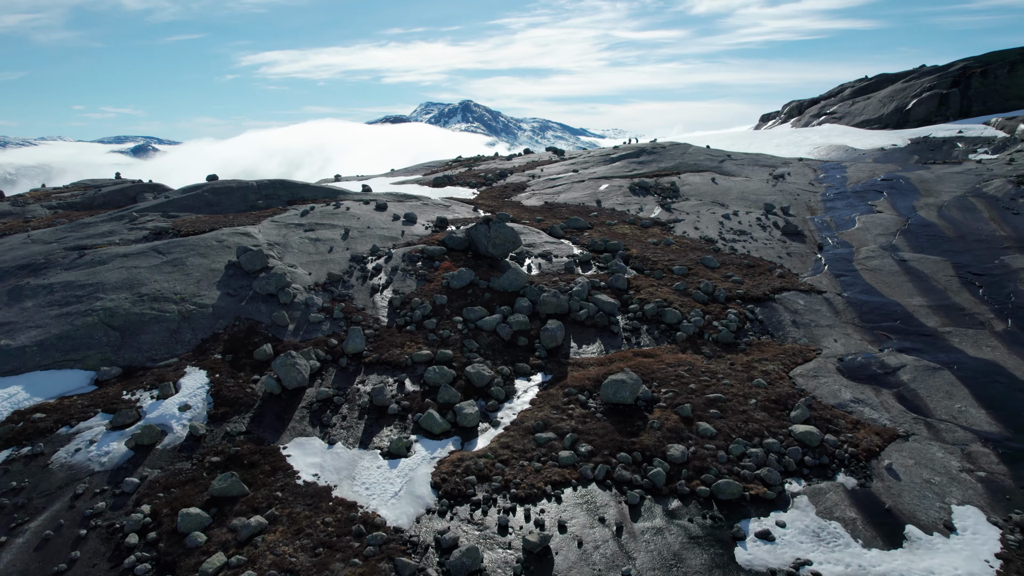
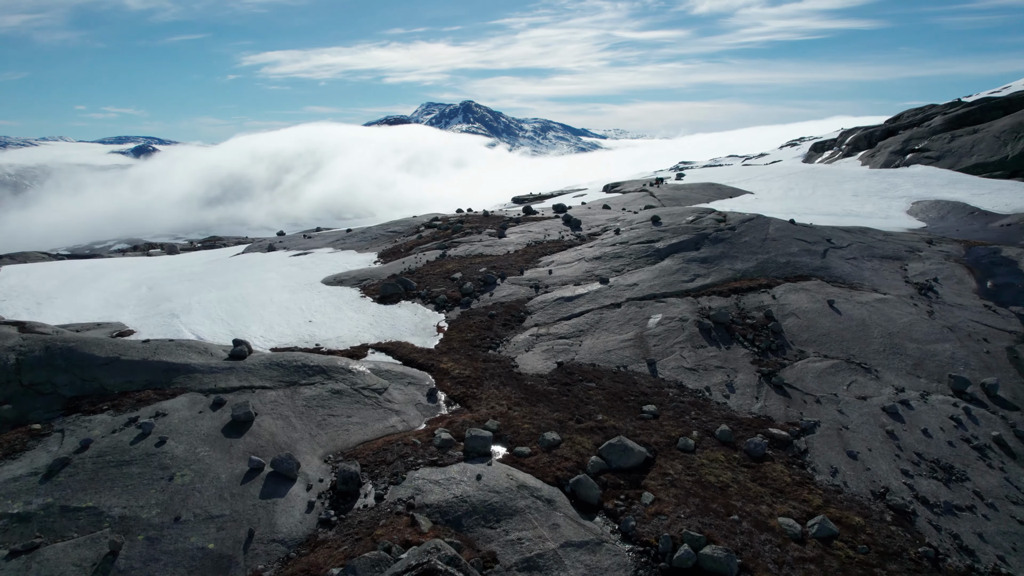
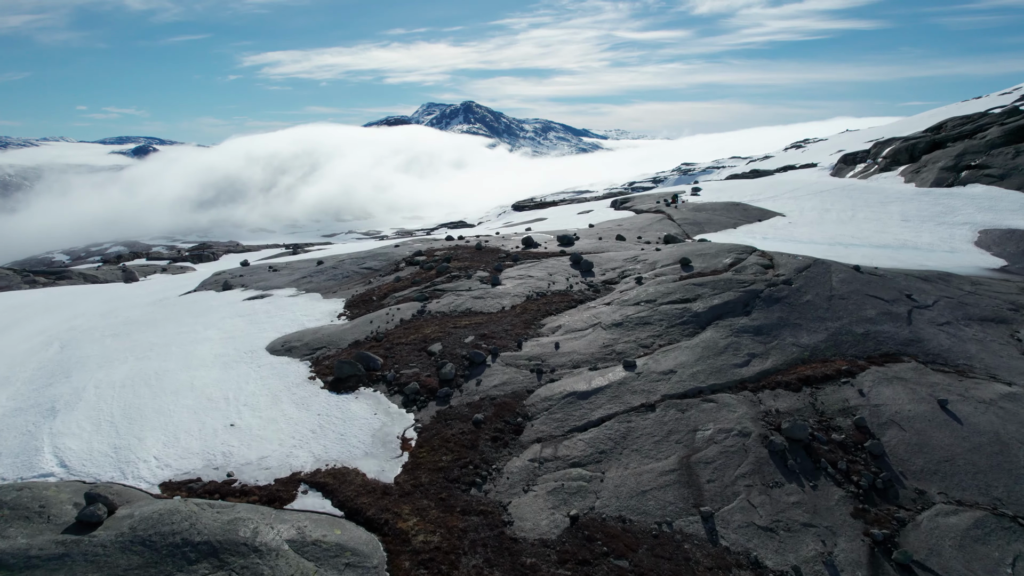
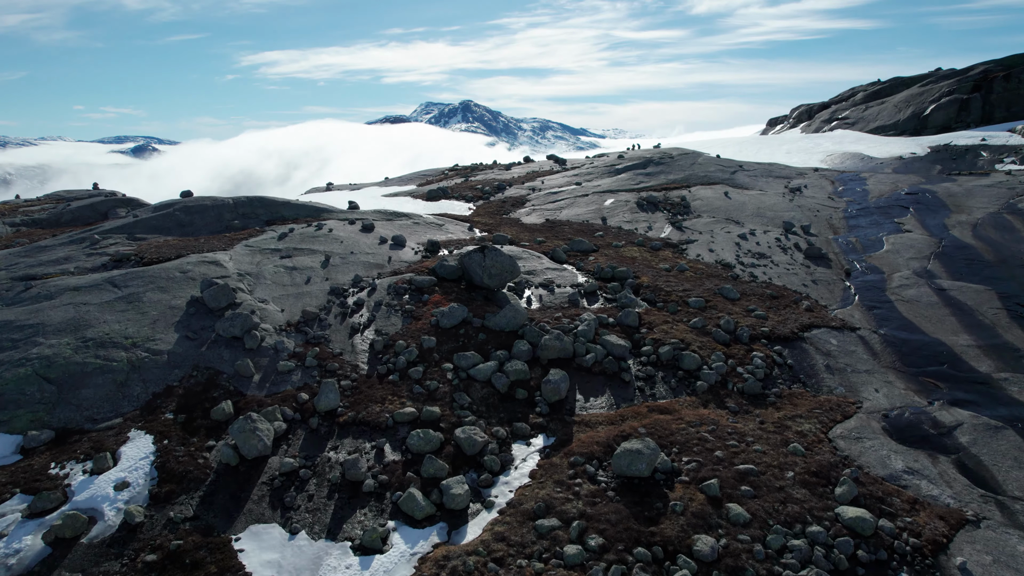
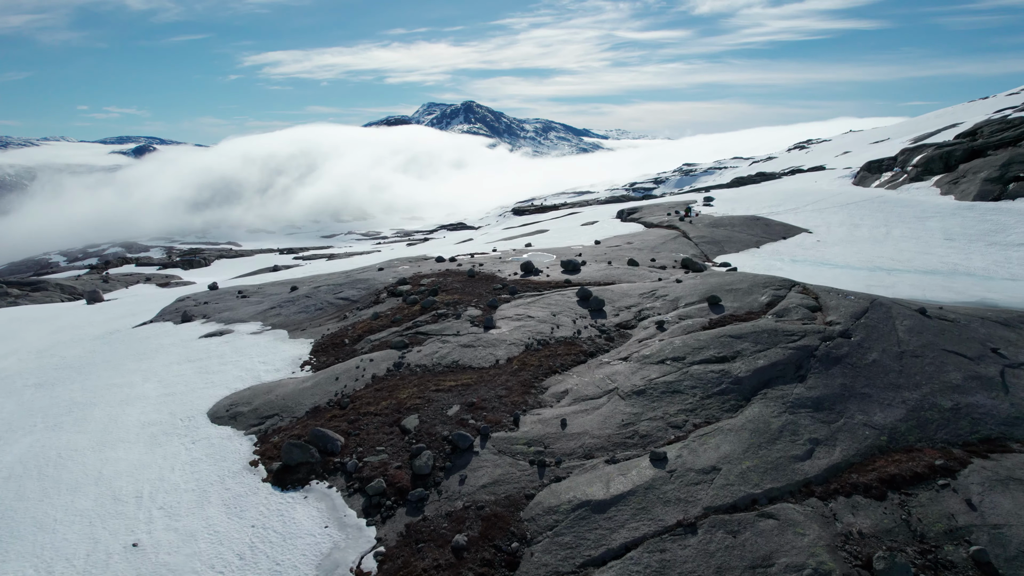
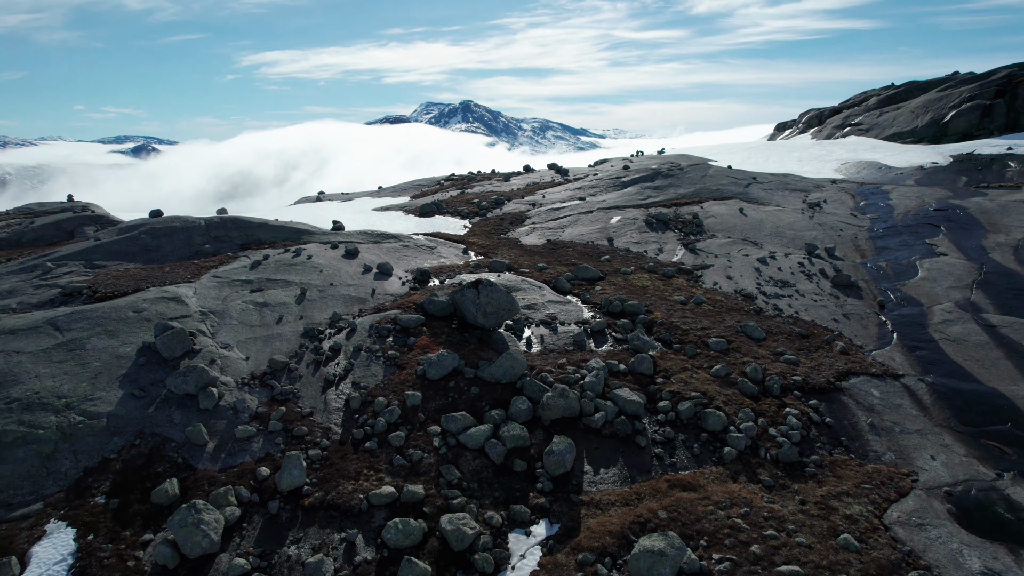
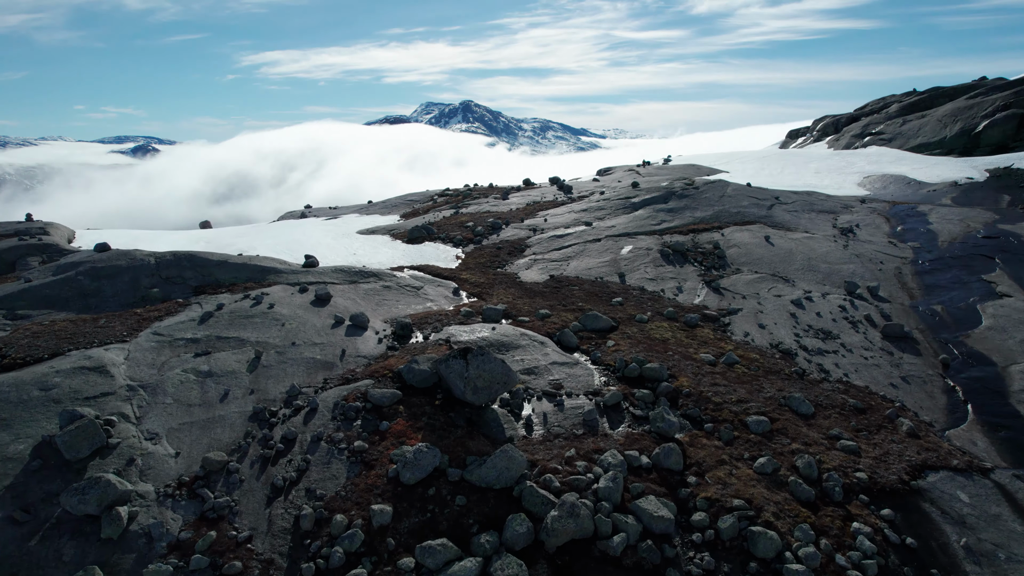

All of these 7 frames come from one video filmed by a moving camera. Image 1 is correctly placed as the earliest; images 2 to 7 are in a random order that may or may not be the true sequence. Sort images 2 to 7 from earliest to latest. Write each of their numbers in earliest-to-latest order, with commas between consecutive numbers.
4, 6, 7, 2, 3, 5
